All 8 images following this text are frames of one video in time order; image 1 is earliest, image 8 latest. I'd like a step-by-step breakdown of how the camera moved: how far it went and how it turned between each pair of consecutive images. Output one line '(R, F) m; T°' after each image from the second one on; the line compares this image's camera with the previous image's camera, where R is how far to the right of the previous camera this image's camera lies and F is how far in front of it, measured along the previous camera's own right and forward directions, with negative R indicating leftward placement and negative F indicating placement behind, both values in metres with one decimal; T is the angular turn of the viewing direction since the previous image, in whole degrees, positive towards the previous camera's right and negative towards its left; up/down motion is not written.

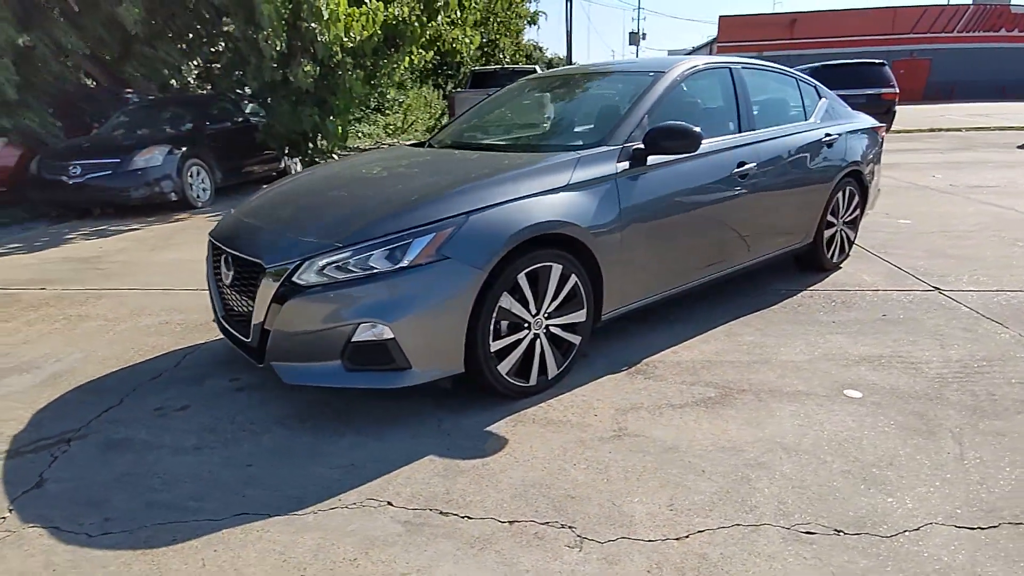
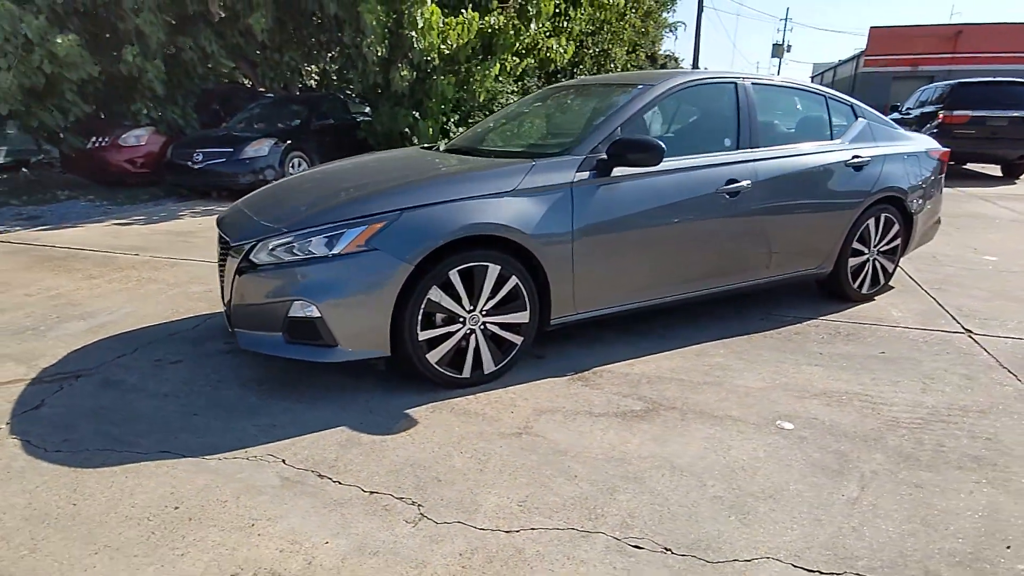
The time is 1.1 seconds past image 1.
(+1.1, -0.1) m; -12°
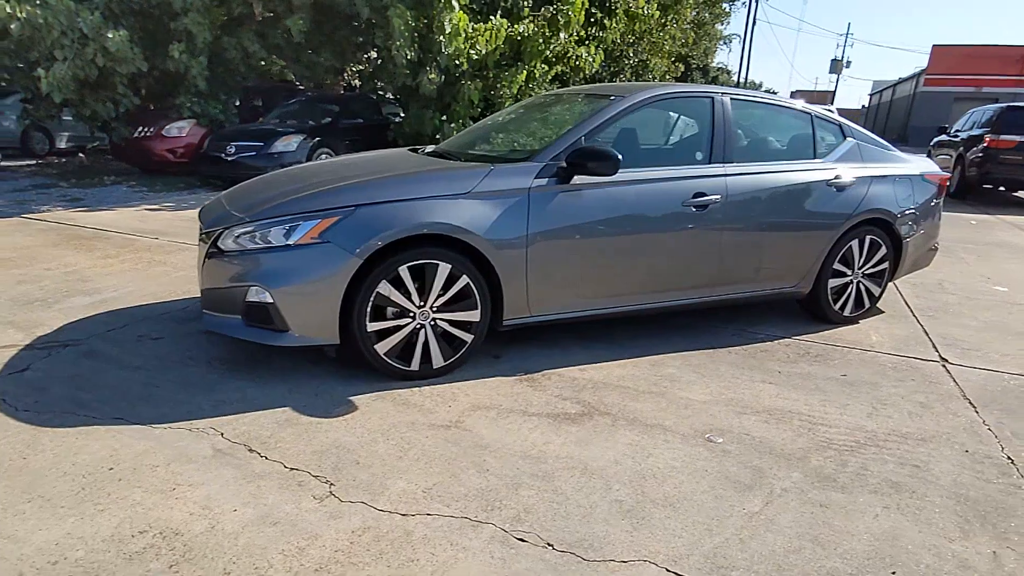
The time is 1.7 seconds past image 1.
(+0.6, -0.1) m; -4°
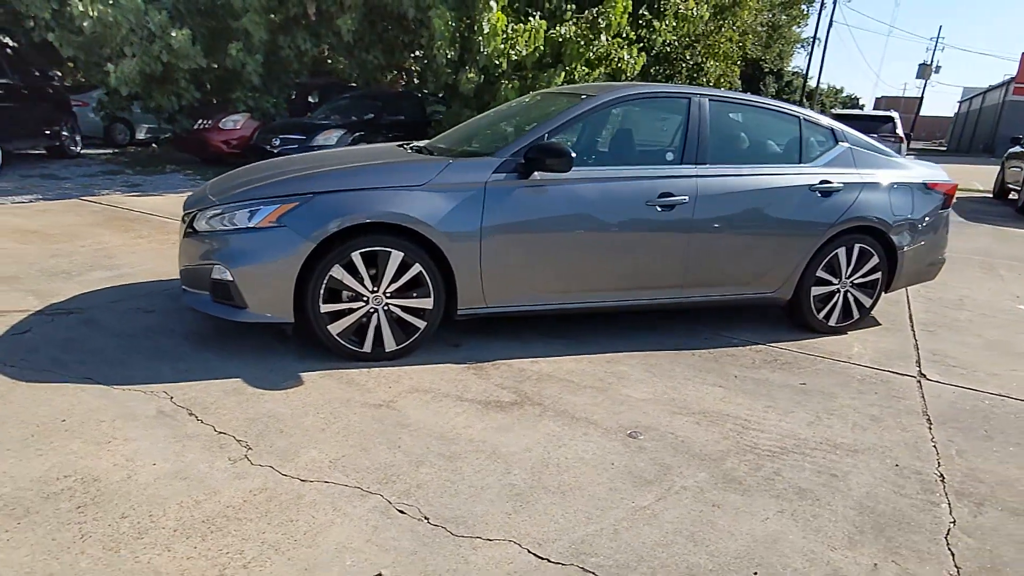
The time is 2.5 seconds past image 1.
(+0.7, -0.1) m; -6°
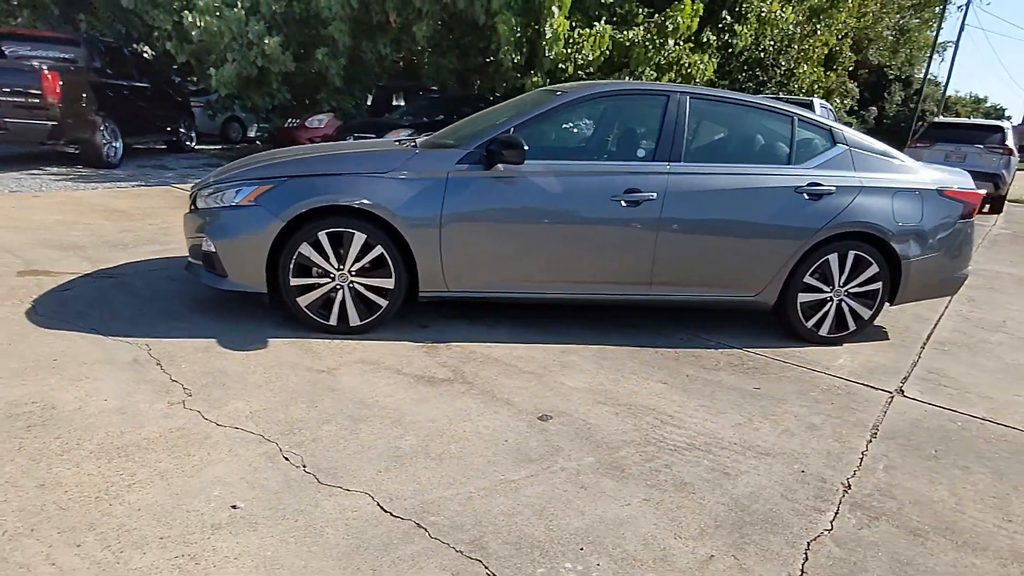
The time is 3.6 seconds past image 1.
(+1.0, -0.1) m; -10°
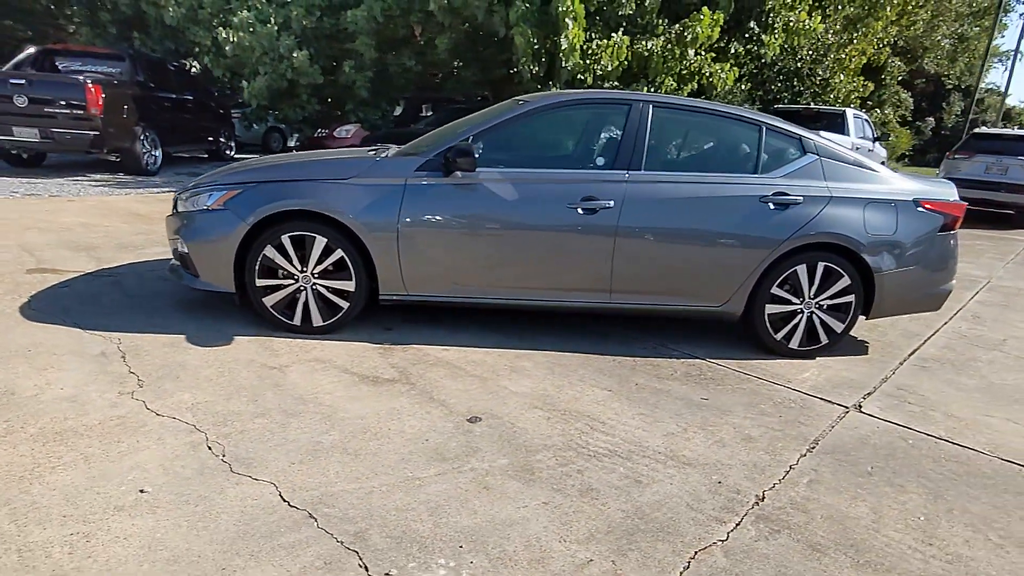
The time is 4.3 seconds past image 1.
(+0.6, 0.0) m; -4°
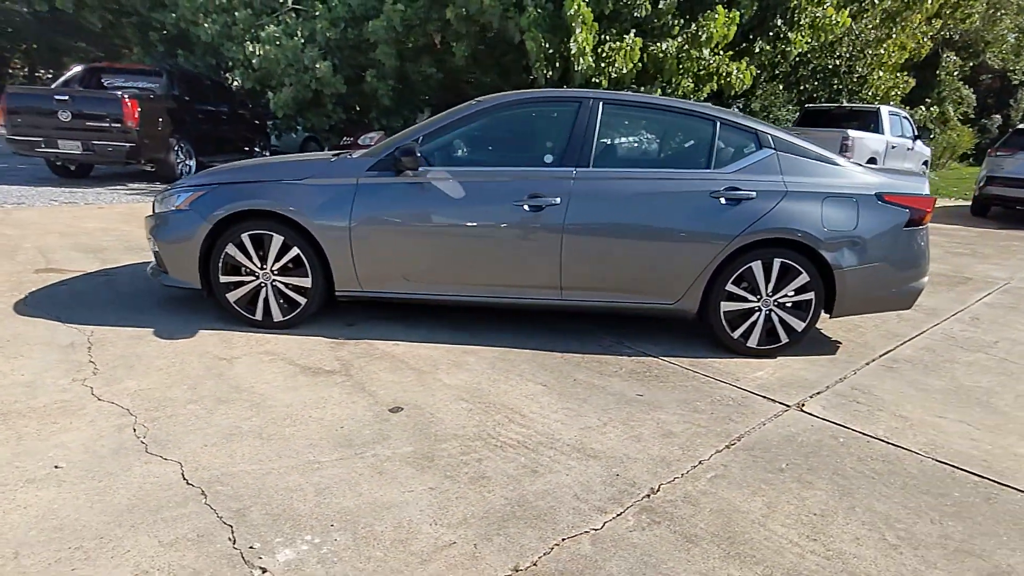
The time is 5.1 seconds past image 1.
(+0.7, 0.0) m; -5°
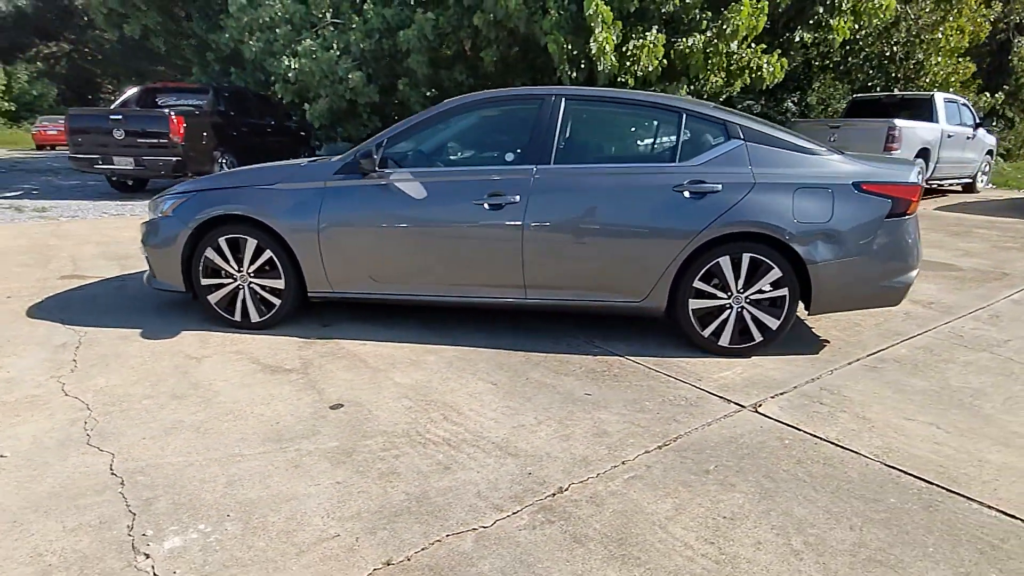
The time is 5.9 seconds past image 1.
(+0.7, +0.1) m; -6°
